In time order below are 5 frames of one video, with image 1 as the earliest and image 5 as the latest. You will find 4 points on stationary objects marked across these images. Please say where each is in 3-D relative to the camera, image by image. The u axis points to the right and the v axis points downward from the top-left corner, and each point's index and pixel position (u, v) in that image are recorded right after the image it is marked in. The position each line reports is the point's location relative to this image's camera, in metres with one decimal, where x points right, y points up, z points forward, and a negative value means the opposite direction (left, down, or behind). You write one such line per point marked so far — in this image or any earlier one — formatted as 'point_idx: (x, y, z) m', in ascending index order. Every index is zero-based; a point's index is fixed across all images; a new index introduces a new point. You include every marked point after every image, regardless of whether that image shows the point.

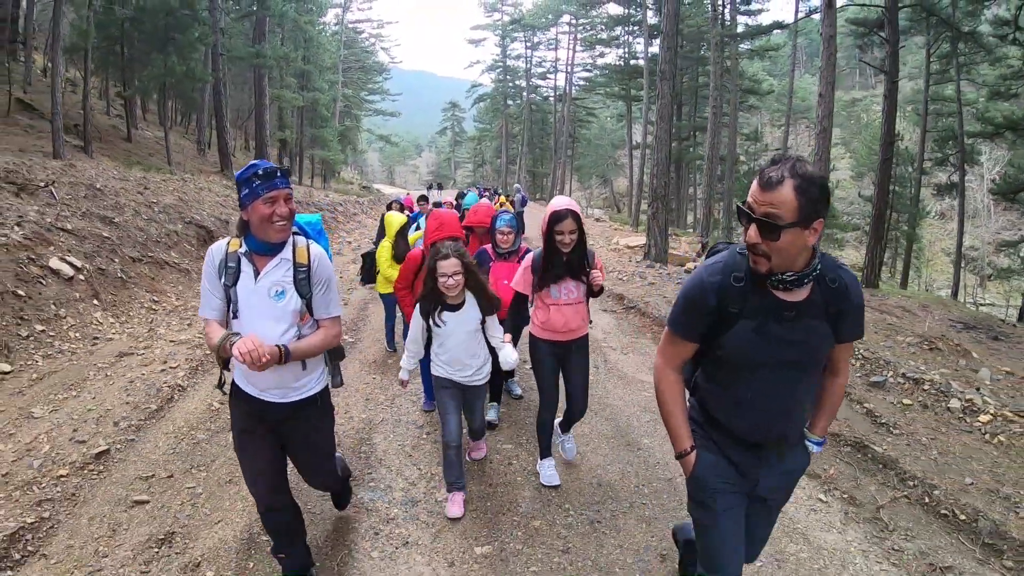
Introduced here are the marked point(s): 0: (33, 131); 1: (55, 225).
0: (-16.3, +5.5, +18.9) m
1: (-7.0, +1.0, +8.5) m
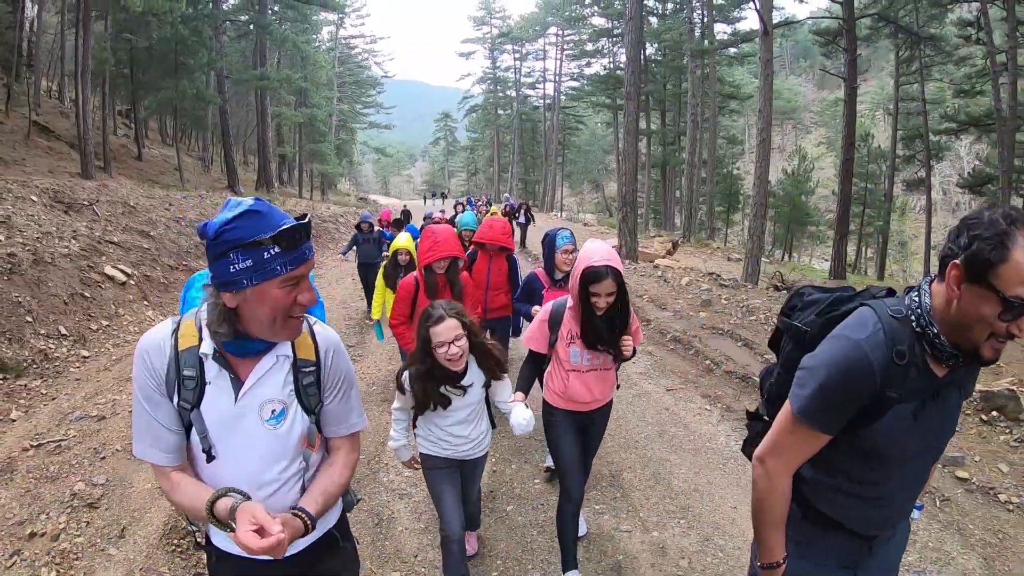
0: (-16.7, +5.0, +20.2) m
1: (-7.3, +0.9, +9.9) m
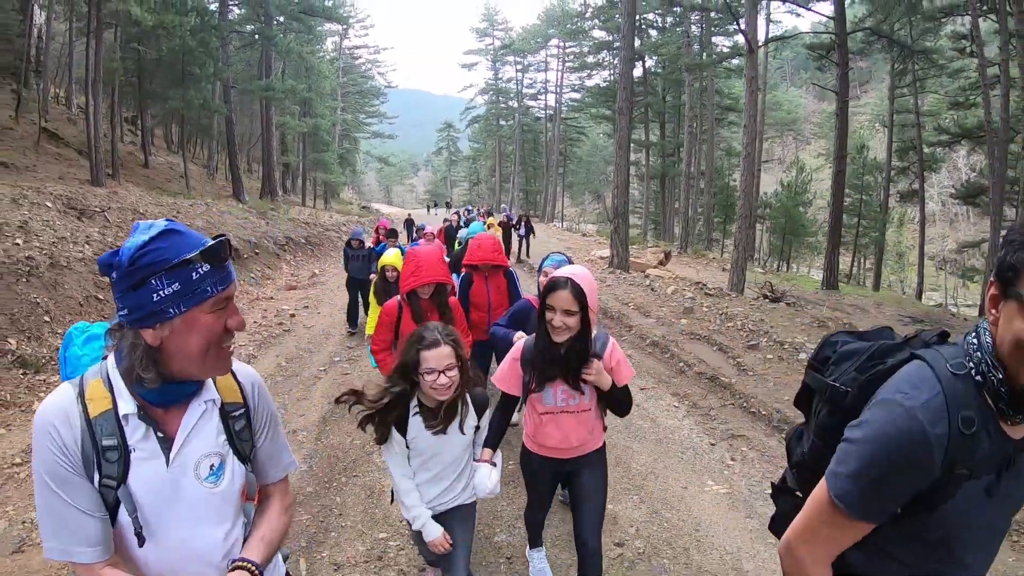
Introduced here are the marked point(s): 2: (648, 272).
0: (-16.8, +4.8, +20.7) m
1: (-7.3, +0.8, +10.3) m
2: (+3.5, +0.4, +14.1) m
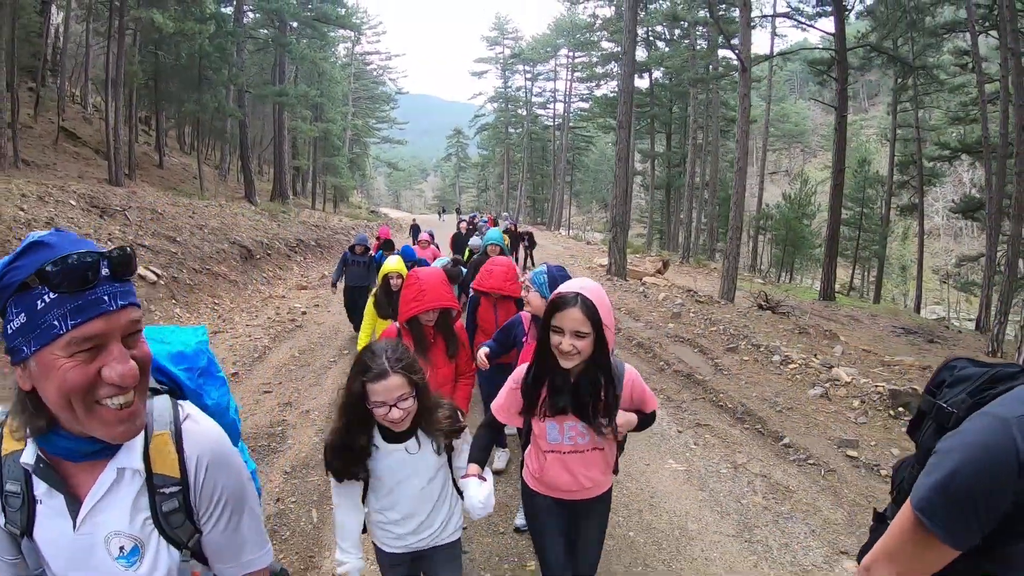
0: (-16.6, +4.9, +21.5) m
1: (-7.3, +0.9, +10.8) m
2: (+3.5, +0.2, +14.5) m
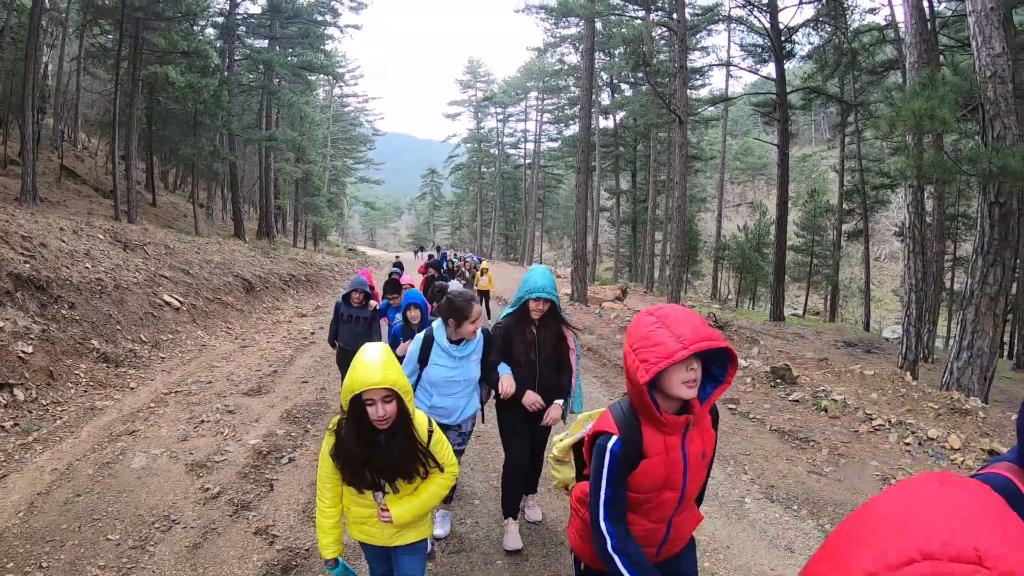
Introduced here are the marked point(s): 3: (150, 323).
0: (-17.5, +3.6, +22.7) m
1: (-7.8, +0.3, +12.2) m
2: (+2.9, -0.4, +16.3) m
3: (-6.7, -0.6, +10.2) m
